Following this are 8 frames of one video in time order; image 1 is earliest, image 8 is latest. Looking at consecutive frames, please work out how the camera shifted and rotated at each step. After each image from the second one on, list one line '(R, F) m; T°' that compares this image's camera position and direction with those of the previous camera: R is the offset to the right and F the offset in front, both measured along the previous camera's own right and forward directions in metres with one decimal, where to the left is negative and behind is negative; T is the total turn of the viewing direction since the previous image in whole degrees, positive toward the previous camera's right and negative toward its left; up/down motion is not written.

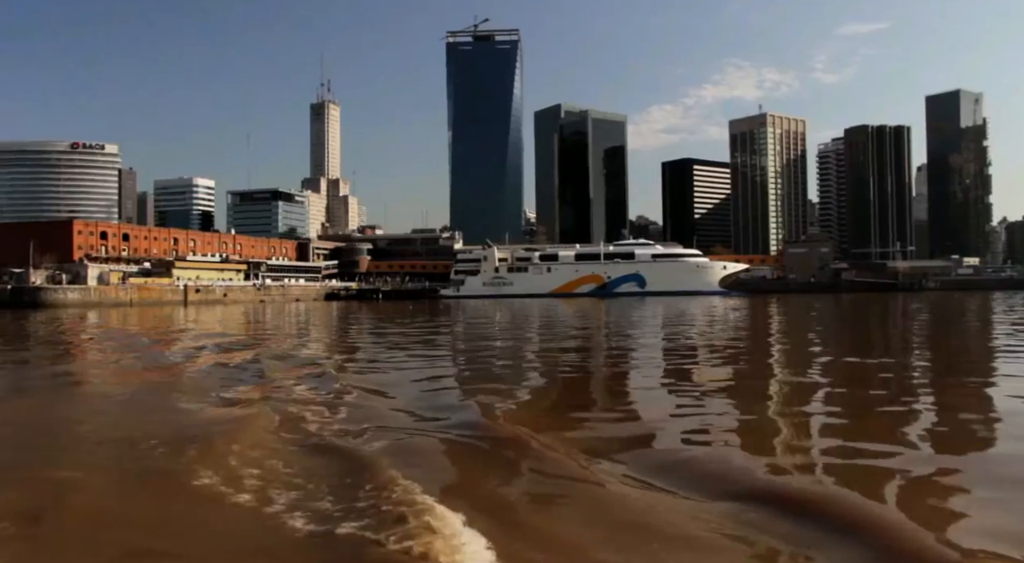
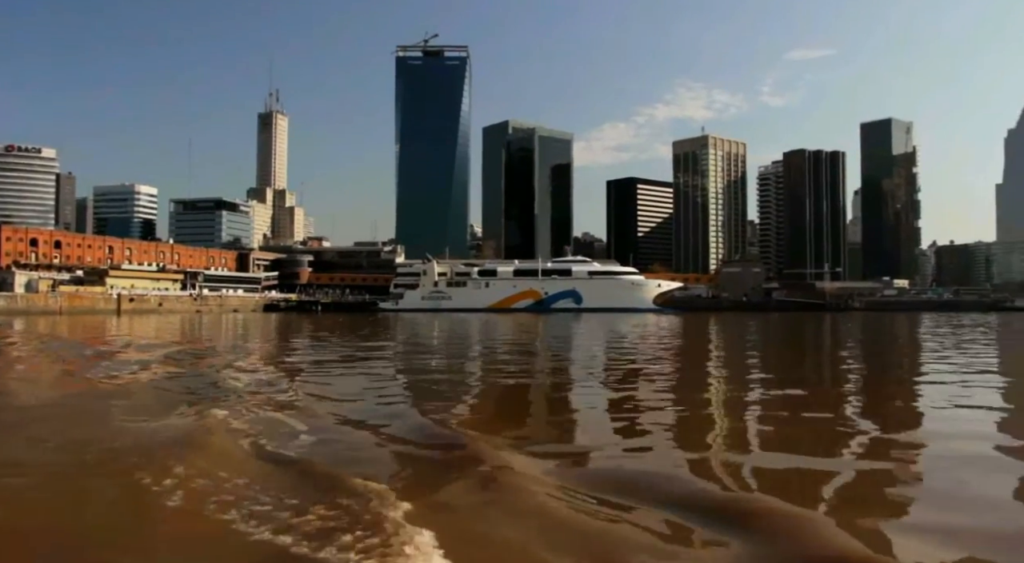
(+0.7, -0.4) m; +3°
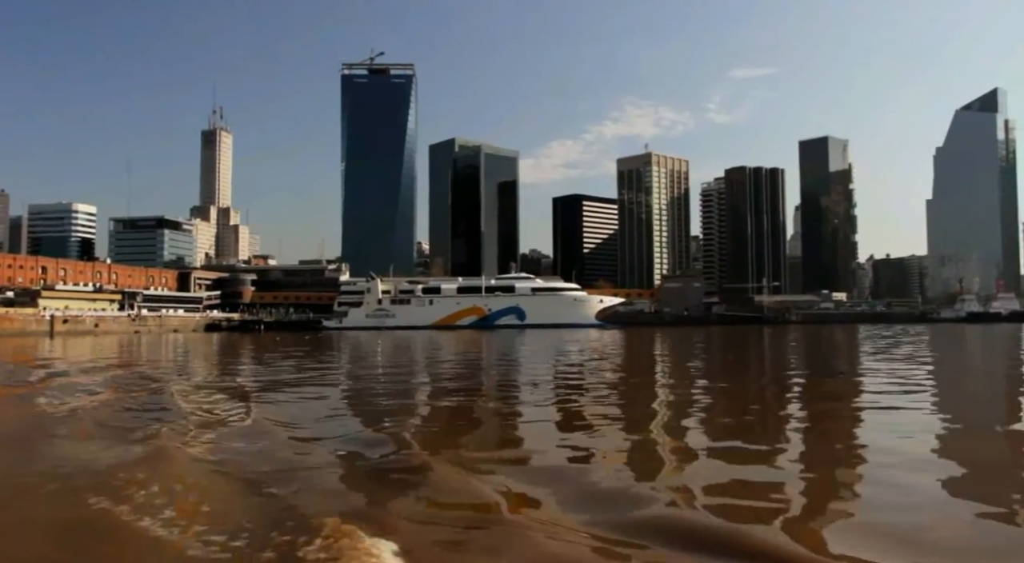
(+0.5, -0.2) m; +3°
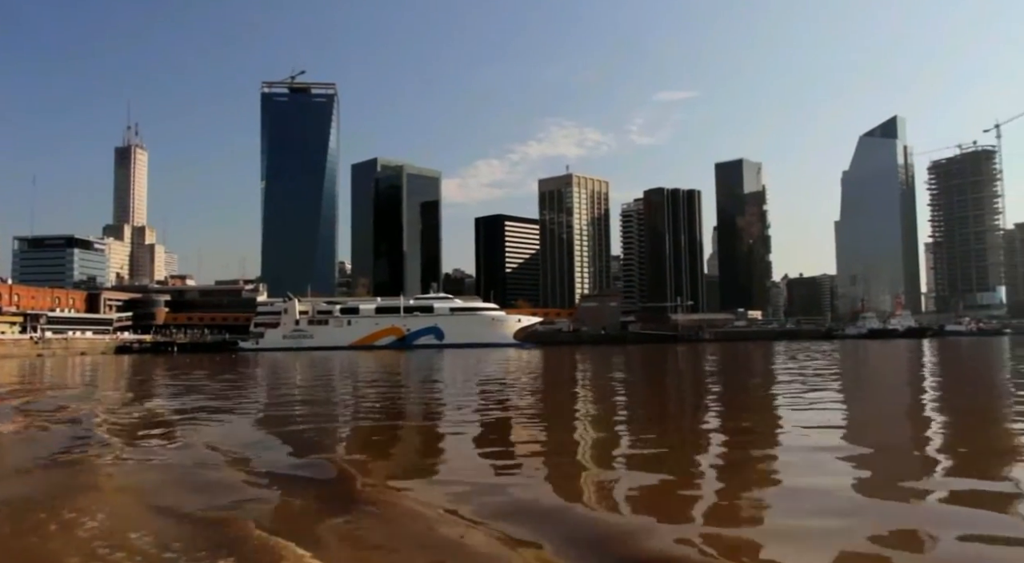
(+0.6, -0.4) m; +5°
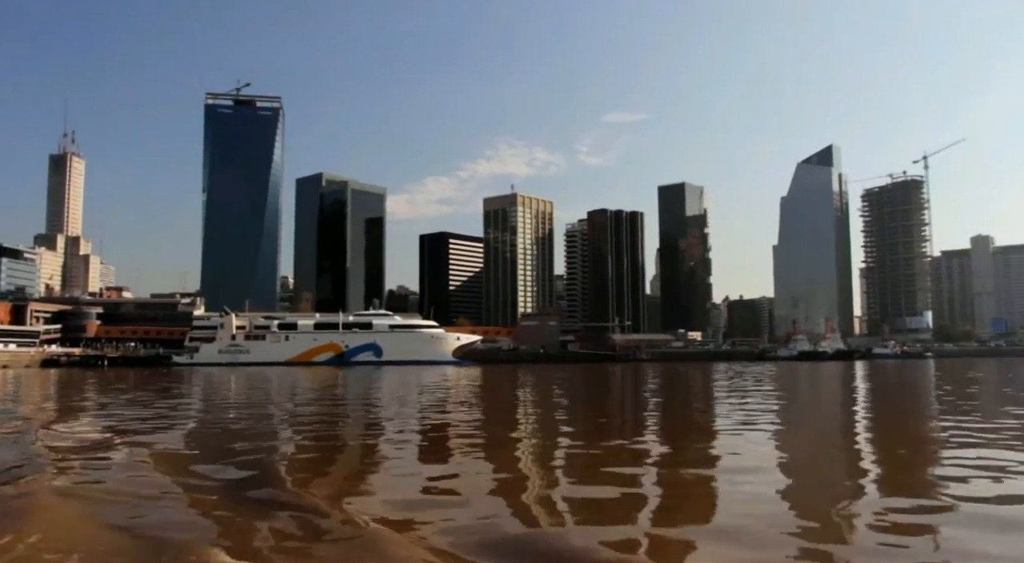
(+0.4, -0.3) m; +4°
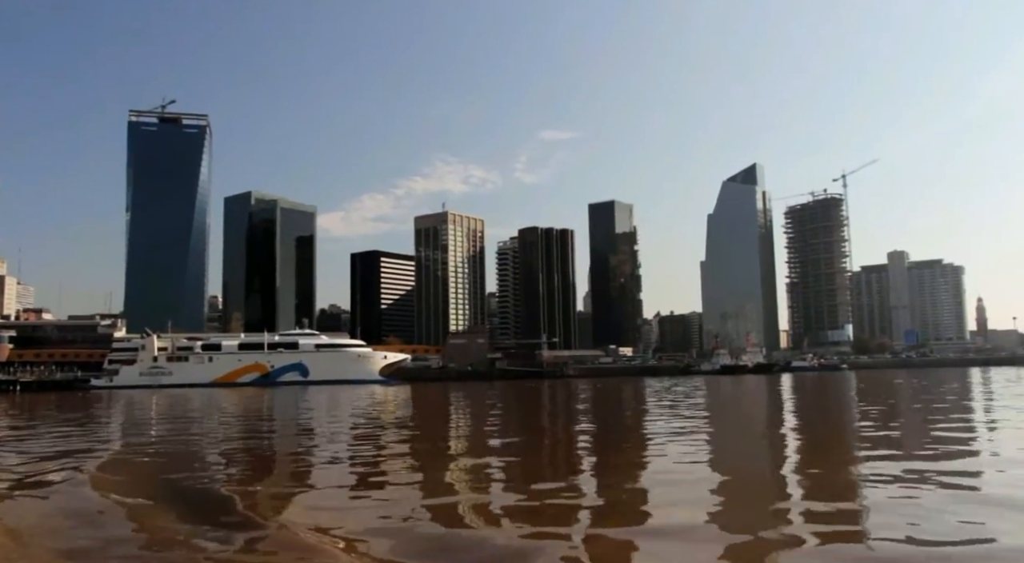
(+0.6, -0.5) m; +4°
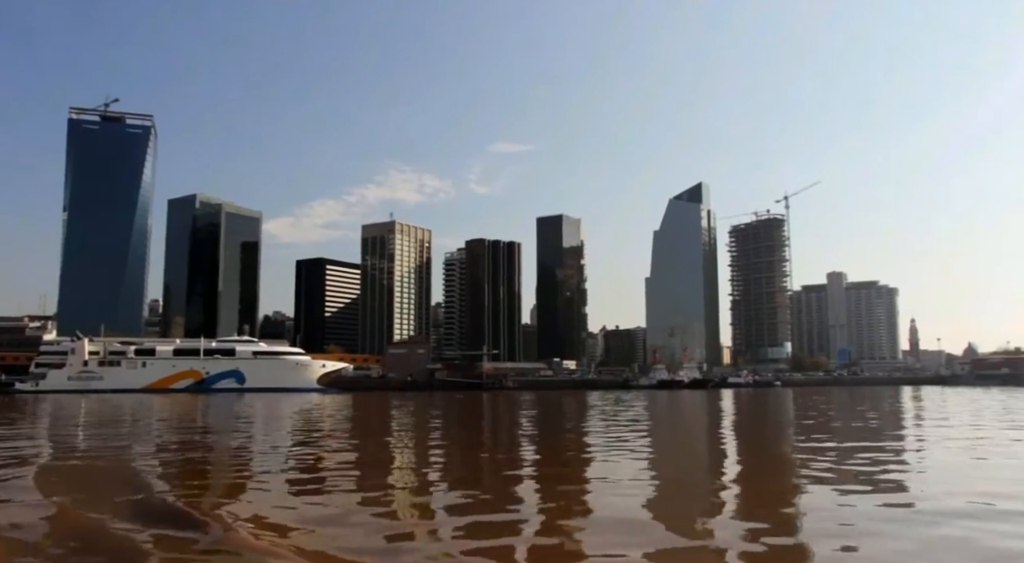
(+0.6, -0.4) m; +3°
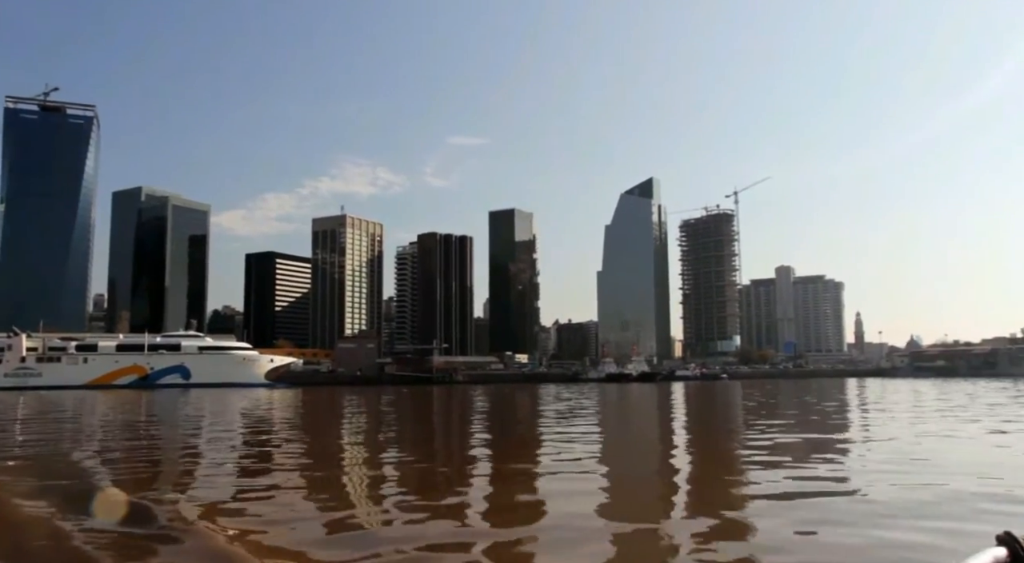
(+0.3, -0.3) m; +3°
